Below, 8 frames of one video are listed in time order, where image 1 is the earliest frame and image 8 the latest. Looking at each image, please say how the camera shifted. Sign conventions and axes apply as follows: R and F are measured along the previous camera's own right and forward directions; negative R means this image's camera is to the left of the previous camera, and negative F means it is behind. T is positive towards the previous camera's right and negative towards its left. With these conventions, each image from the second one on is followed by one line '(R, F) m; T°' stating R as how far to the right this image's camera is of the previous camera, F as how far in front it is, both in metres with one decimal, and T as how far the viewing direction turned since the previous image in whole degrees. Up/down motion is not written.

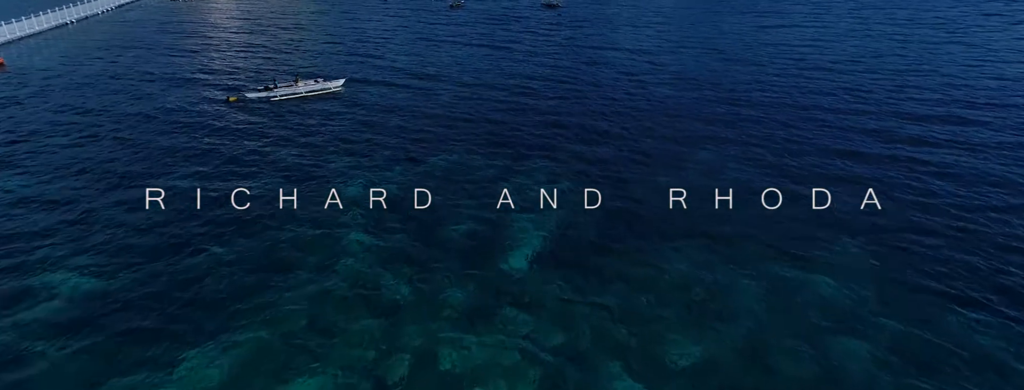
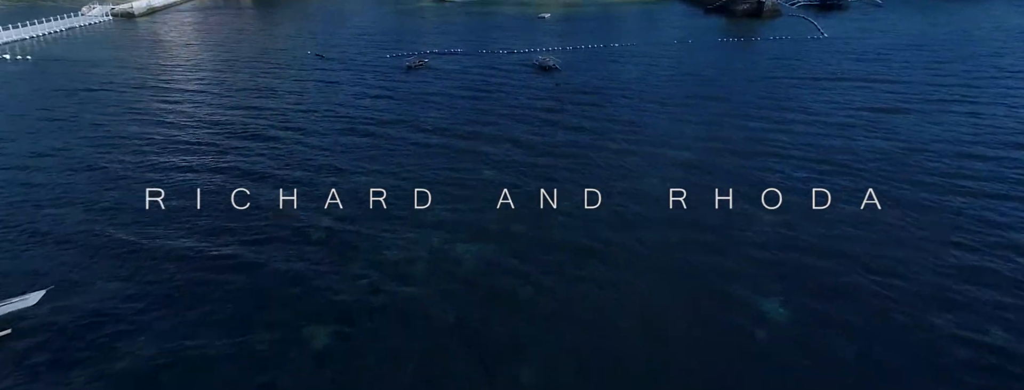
(+1.0, +30.1) m; +1°
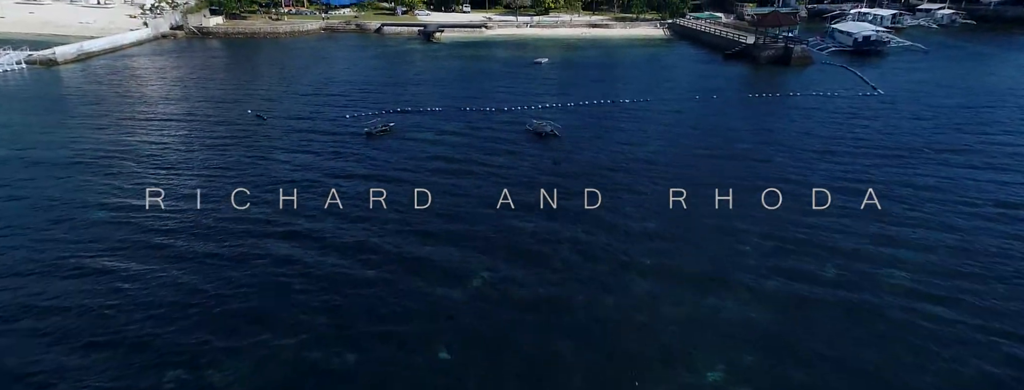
(+0.7, +16.8) m; 0°
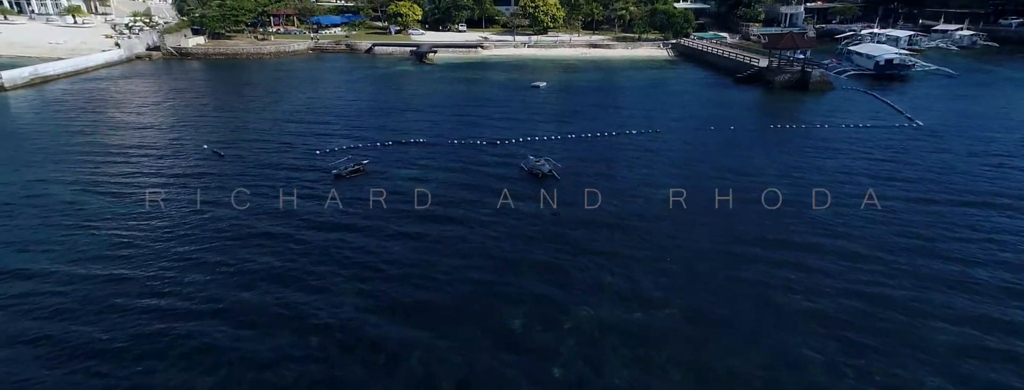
(+0.5, +8.5) m; 0°
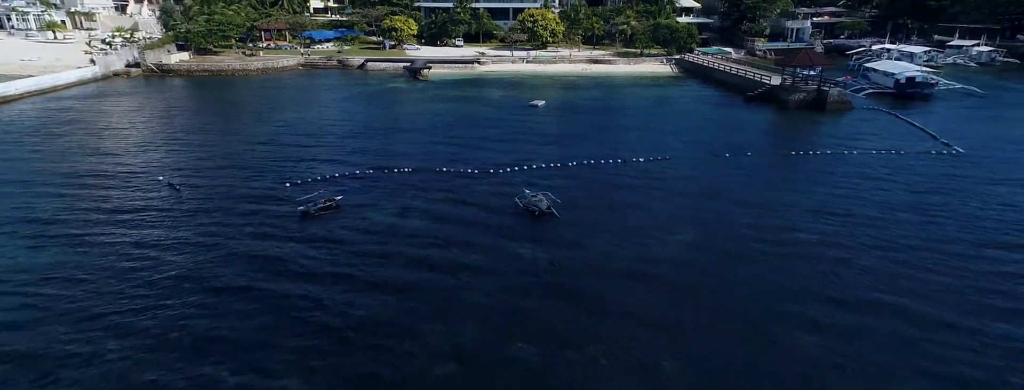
(+0.5, +6.8) m; 0°
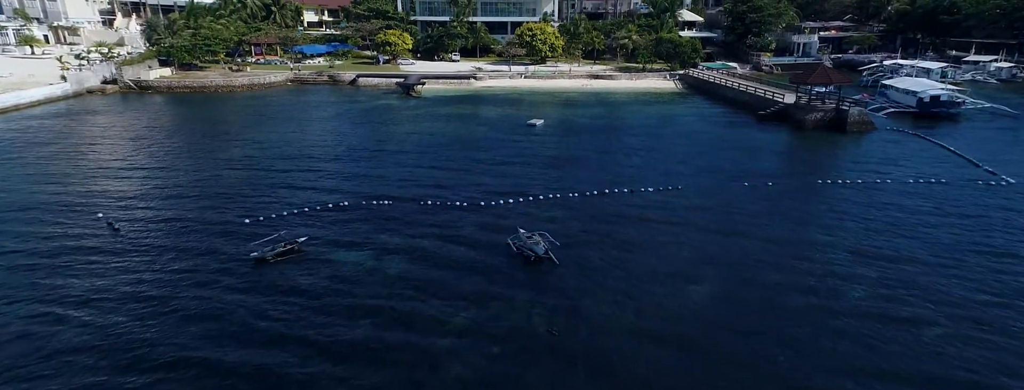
(+0.5, +6.8) m; 0°
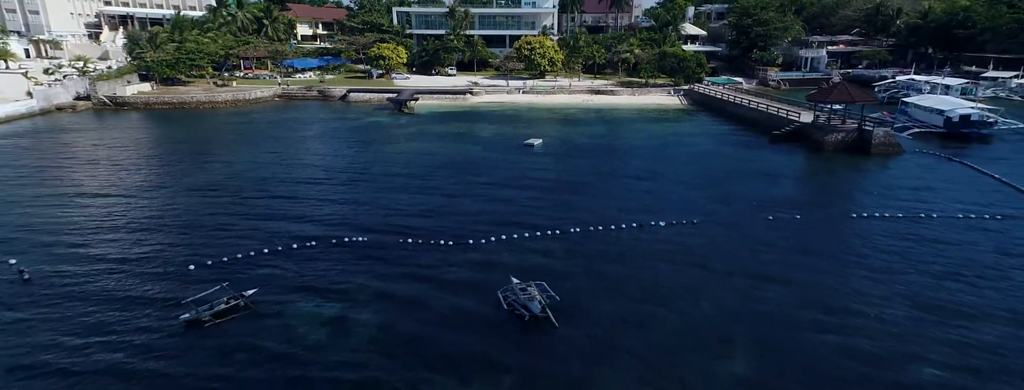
(+0.5, +7.0) m; 0°
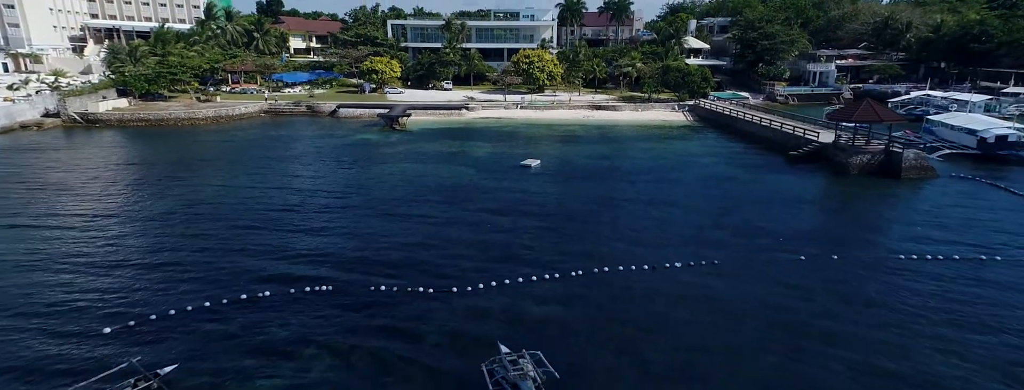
(+0.5, +7.1) m; 0°
